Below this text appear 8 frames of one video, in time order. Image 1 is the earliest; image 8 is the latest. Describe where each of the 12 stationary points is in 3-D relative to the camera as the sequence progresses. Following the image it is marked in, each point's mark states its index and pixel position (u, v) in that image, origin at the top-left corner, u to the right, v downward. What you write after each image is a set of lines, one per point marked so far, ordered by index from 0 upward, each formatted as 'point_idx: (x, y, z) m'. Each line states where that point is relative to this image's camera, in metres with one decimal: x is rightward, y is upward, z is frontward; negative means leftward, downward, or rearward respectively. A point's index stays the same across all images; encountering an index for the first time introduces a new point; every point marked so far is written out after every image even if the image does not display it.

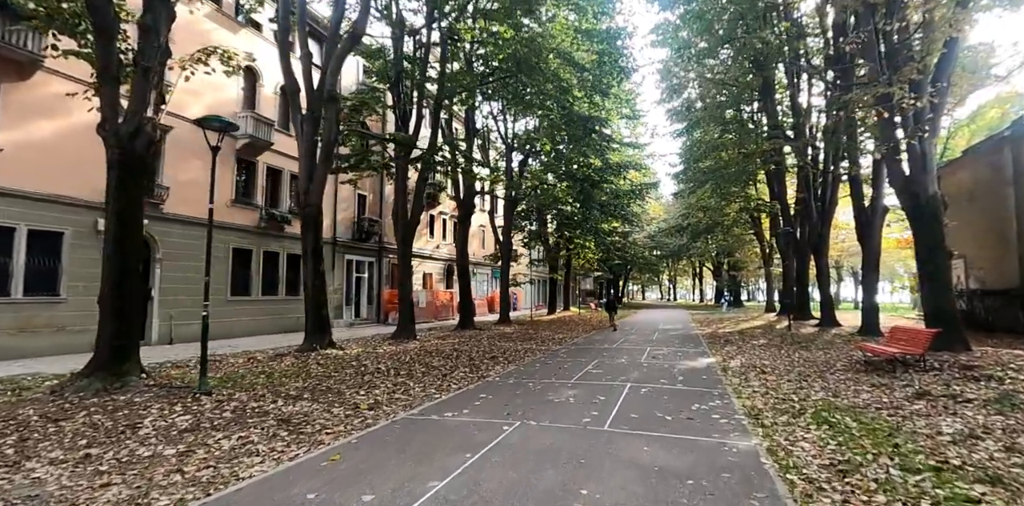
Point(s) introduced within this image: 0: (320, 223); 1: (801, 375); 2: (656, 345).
0: (-4.8, +0.8, +12.7) m
1: (+5.2, -2.2, +9.1) m
2: (+3.9, -2.5, +14.0) m
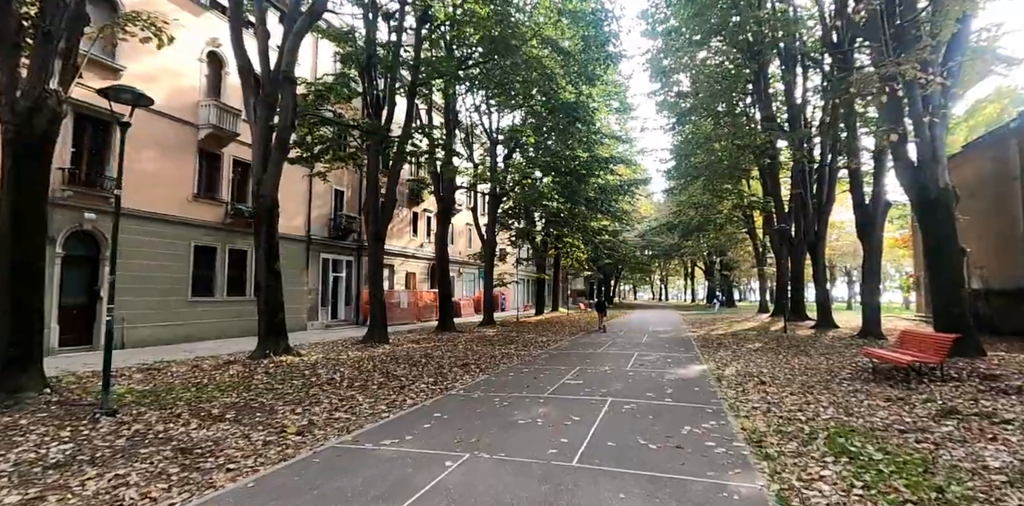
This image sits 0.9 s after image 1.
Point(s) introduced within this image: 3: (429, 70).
0: (-5.3, +0.8, +11.5) m
1: (+4.7, -2.1, +8.1) m
2: (+3.3, -2.5, +12.9) m
3: (-2.6, +5.7, +16.0) m
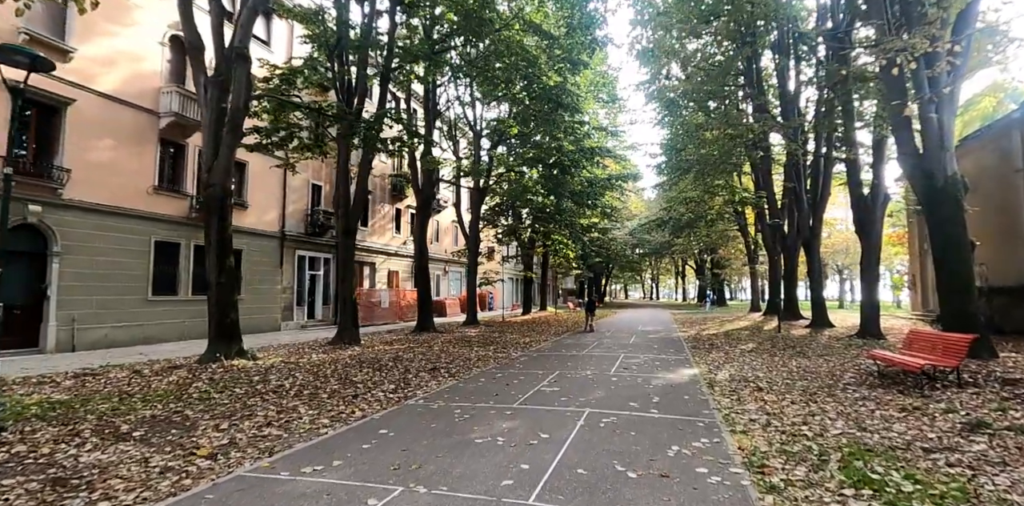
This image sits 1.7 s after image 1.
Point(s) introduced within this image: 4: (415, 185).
0: (-5.9, +1.0, +10.5) m
1: (+4.2, -2.0, +7.3) m
2: (+2.8, -2.3, +12.1) m
3: (-3.2, +5.9, +15.1) m
4: (-3.6, +2.5, +19.0) m
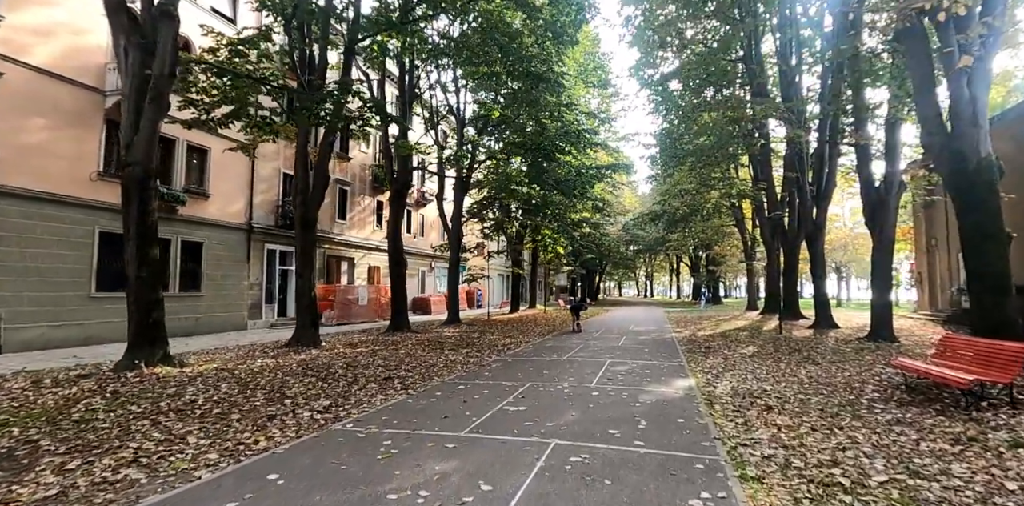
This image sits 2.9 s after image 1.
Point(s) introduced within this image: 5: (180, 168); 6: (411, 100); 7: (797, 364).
0: (-6.4, +1.1, +9.1) m
1: (+3.7, -1.9, +6.0) m
2: (+2.2, -2.2, +10.7) m
3: (-3.8, +6.1, +13.6) m
4: (-4.2, +2.8, +17.6) m
5: (-11.5, +2.9, +17.7) m
6: (-3.7, +5.5, +18.4) m
7: (+5.5, -2.2, +9.8) m
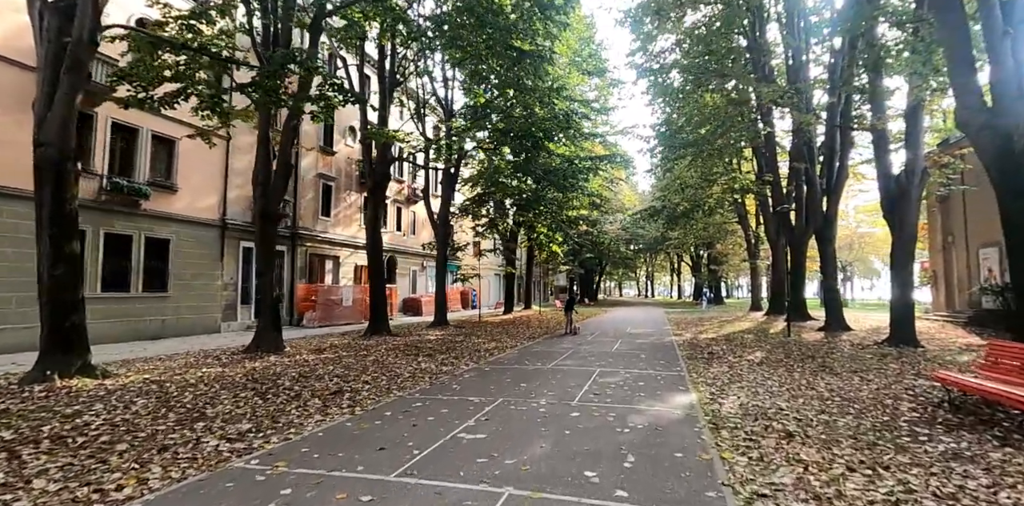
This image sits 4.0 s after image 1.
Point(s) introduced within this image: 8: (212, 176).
0: (-6.8, +1.2, +7.9) m
1: (+3.3, -1.8, +4.7) m
2: (+1.8, -2.1, +9.5) m
3: (-4.2, +6.1, +12.4) m
4: (-4.6, +2.8, +16.4) m
5: (-11.9, +3.0, +16.5) m
6: (-4.1, +5.6, +17.3) m
7: (+5.1, -2.0, +8.6) m
8: (-11.1, +2.9, +19.0) m
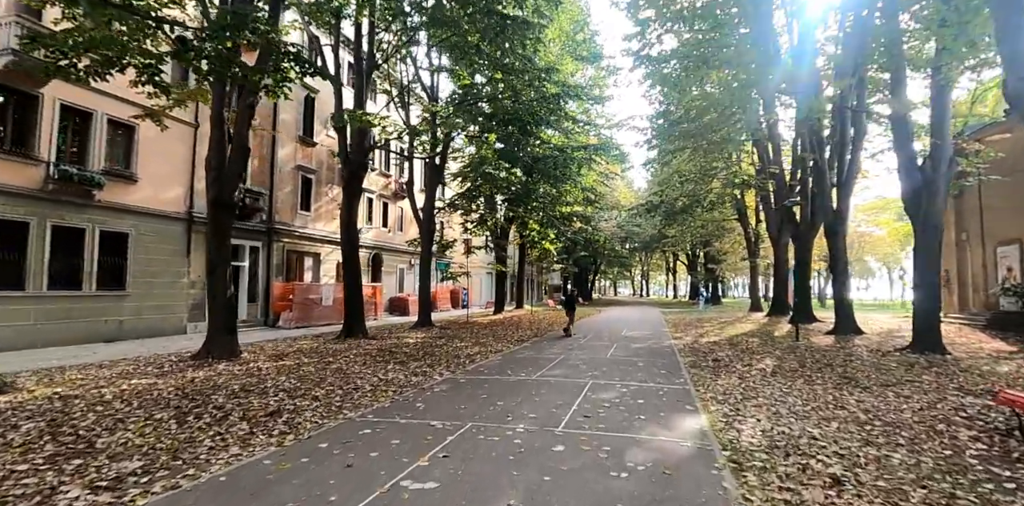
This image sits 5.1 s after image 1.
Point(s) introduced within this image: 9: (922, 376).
0: (-7.1, +1.3, +6.6) m
1: (+3.0, -1.7, +3.6) m
2: (+1.5, -2.0, +8.3) m
3: (-4.5, +6.3, +11.2) m
4: (-5.0, +3.0, +15.1) m
5: (-12.3, +3.2, +15.1) m
6: (-4.4, +5.7, +16.0) m
7: (+4.8, -2.0, +7.5) m
8: (-11.5, +3.0, +17.6) m
9: (+6.4, -1.9, +8.0) m
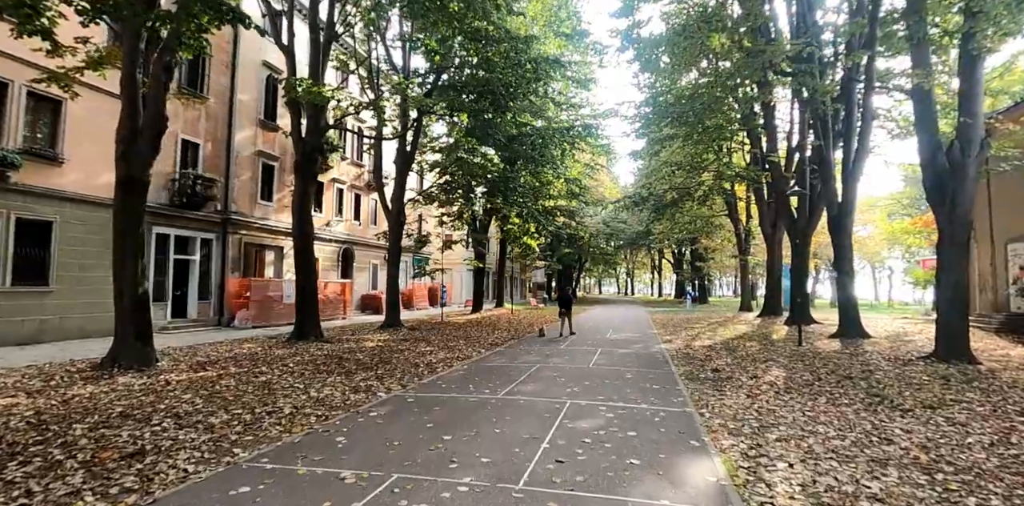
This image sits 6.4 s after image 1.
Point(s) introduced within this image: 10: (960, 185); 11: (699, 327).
0: (-7.6, +1.5, +4.9) m
1: (+2.6, -1.6, +2.1) m
2: (+1.0, -1.9, +6.8) m
3: (-5.0, +6.4, +9.5) m
4: (-5.7, +3.2, +13.5) m
5: (-13.0, +3.4, +13.2) m
6: (-5.1, +5.9, +14.3) m
7: (+4.3, -1.9, +6.1) m
8: (-12.2, +3.3, +15.8) m
9: (+5.9, -1.8, +6.6) m
10: (+8.2, +1.3, +9.4) m
11: (+6.8, -2.7, +18.5) m
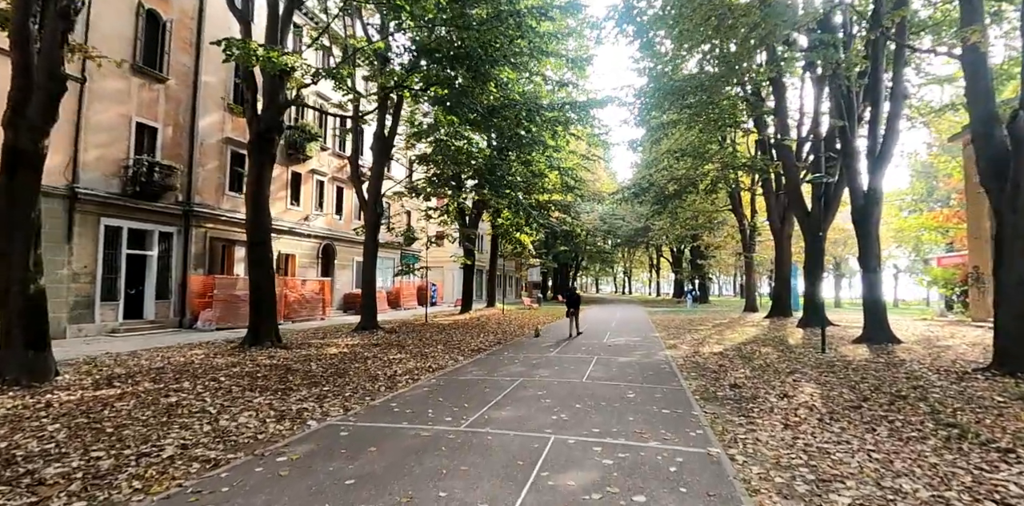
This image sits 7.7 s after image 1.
0: (-7.9, +1.7, +3.3) m
1: (+2.3, -1.5, +0.6) m
2: (+0.7, -1.7, +5.3) m
3: (-5.4, +6.6, +7.9) m
4: (-6.0, +3.3, +11.8) m
5: (-13.3, +3.6, +11.6) m
6: (-5.5, +6.0, +12.7) m
7: (+4.0, -1.7, +4.5) m
8: (-12.6, +3.4, +14.1) m
9: (+5.6, -1.7, +5.1) m
10: (+7.9, +1.4, +7.9) m
11: (+6.4, -2.5, +17.0) m
